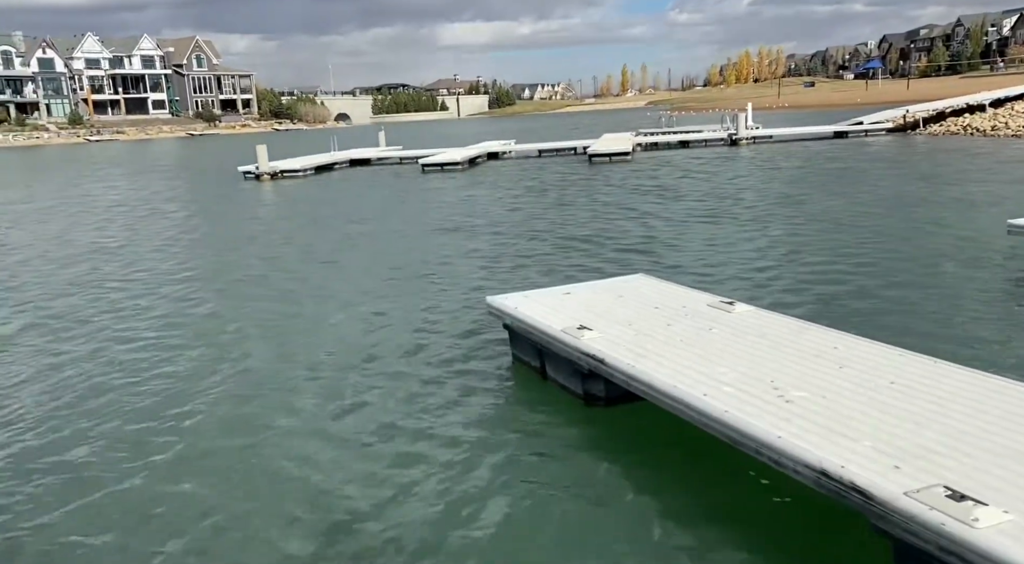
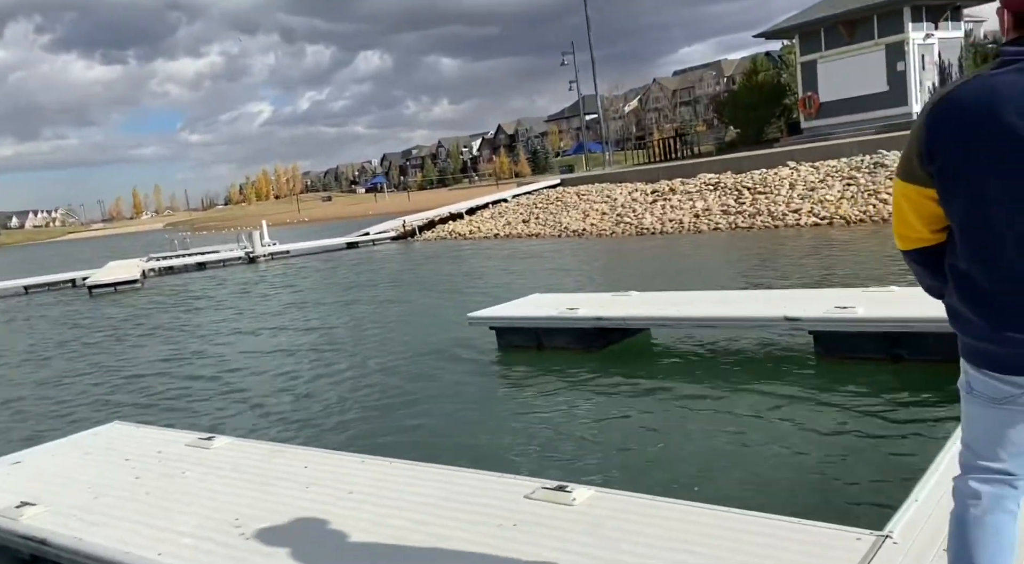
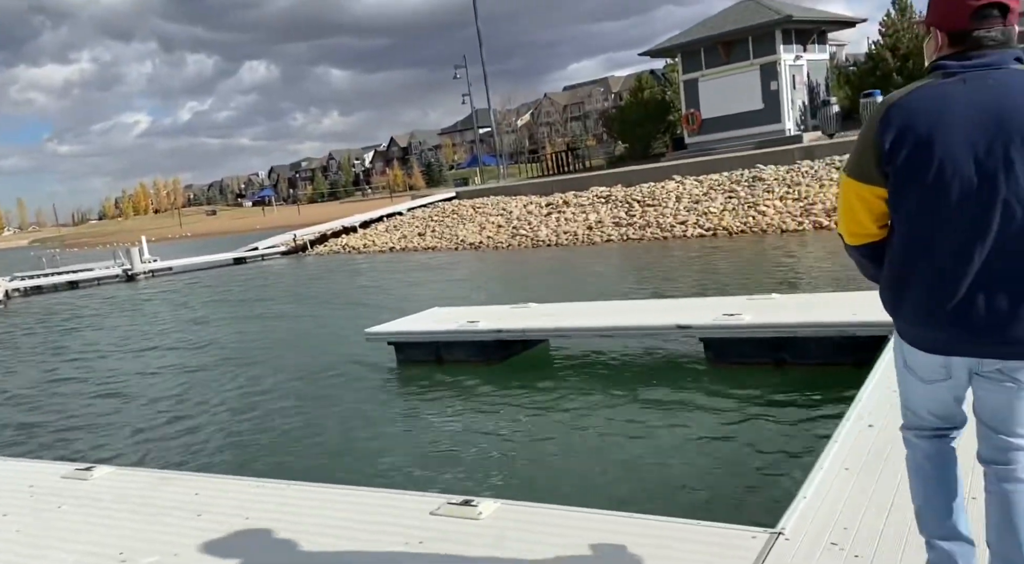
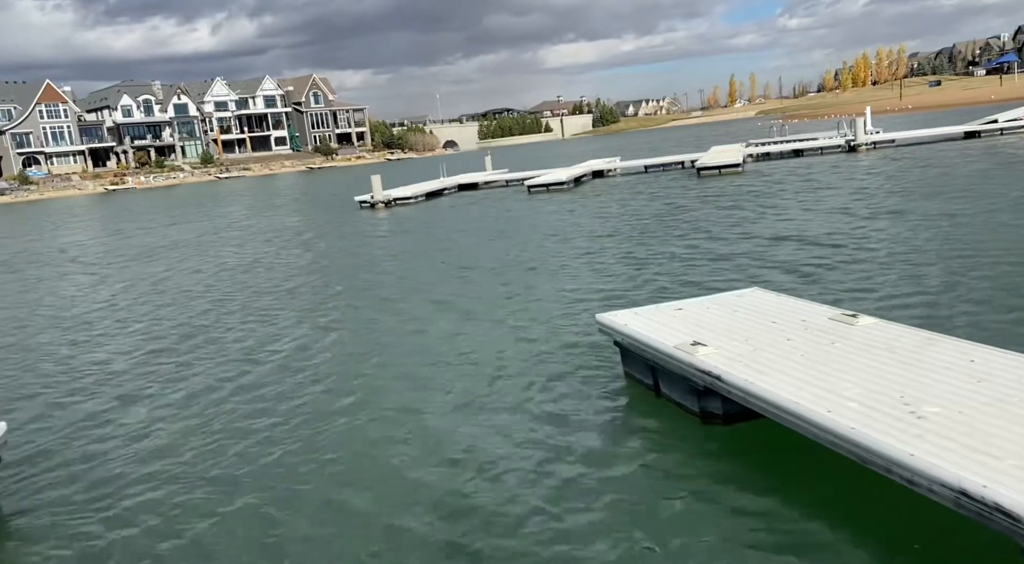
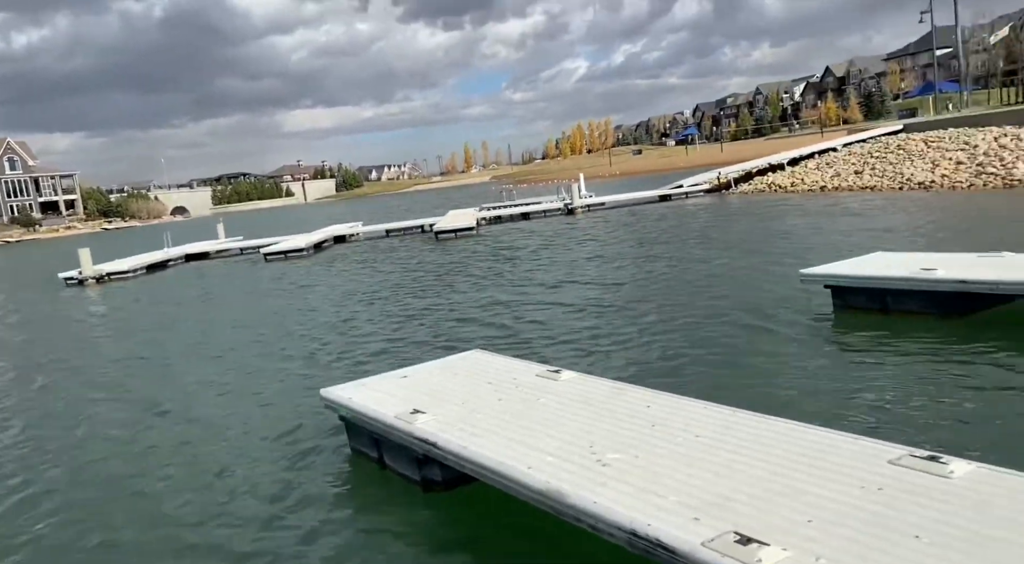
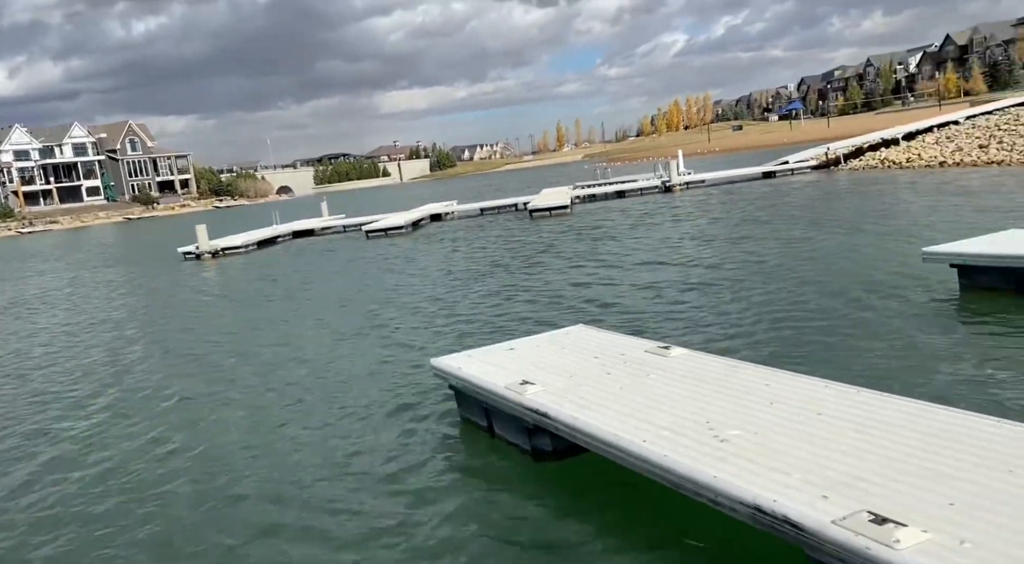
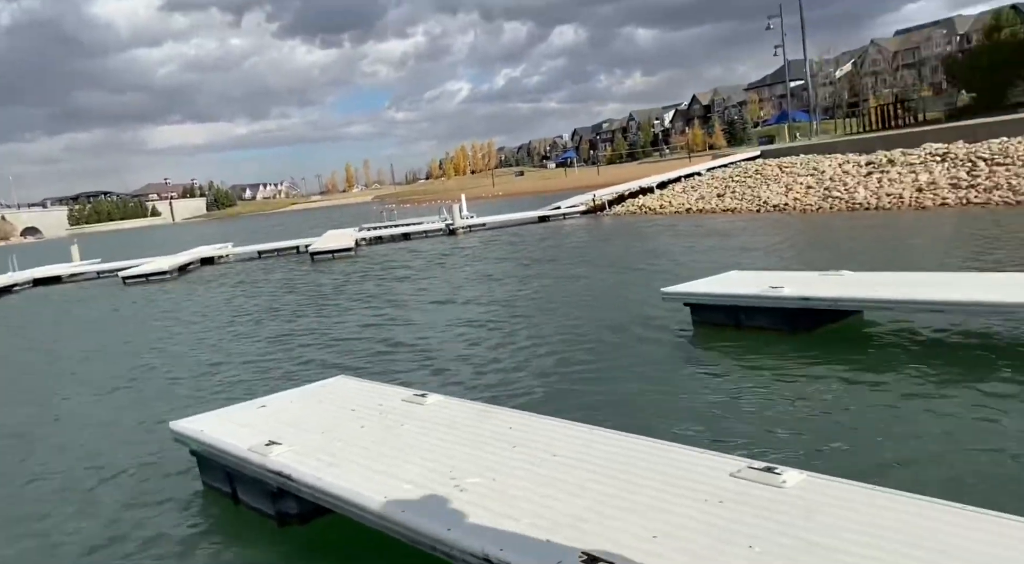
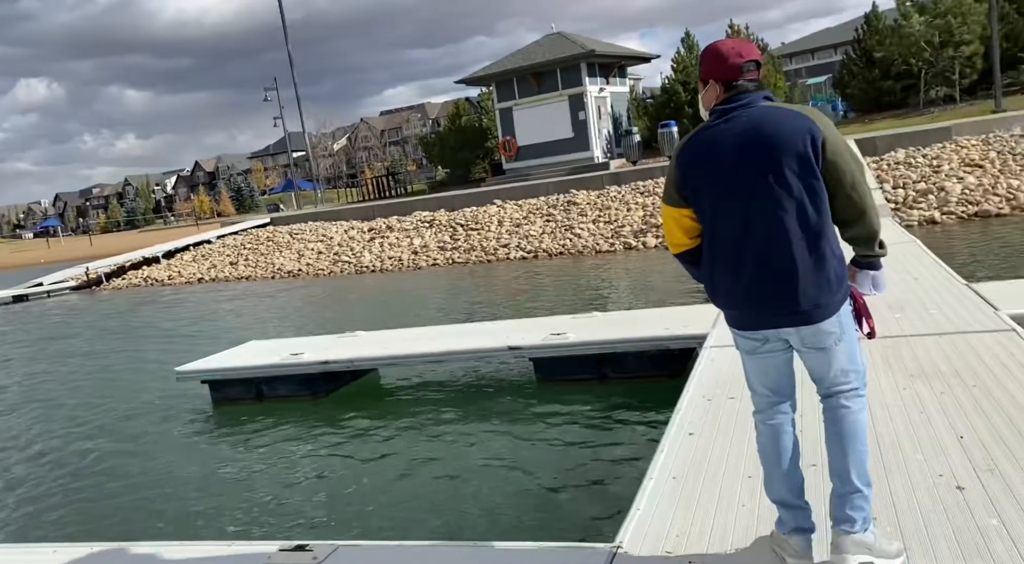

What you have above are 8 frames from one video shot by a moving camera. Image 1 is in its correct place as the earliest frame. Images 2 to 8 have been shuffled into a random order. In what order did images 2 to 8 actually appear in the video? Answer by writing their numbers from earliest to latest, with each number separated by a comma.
4, 6, 5, 7, 2, 3, 8
